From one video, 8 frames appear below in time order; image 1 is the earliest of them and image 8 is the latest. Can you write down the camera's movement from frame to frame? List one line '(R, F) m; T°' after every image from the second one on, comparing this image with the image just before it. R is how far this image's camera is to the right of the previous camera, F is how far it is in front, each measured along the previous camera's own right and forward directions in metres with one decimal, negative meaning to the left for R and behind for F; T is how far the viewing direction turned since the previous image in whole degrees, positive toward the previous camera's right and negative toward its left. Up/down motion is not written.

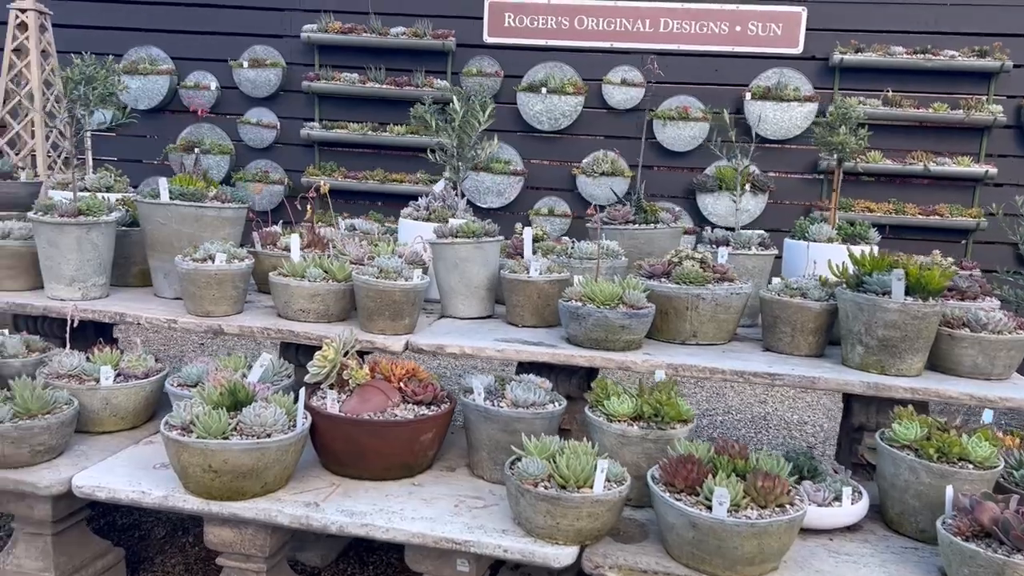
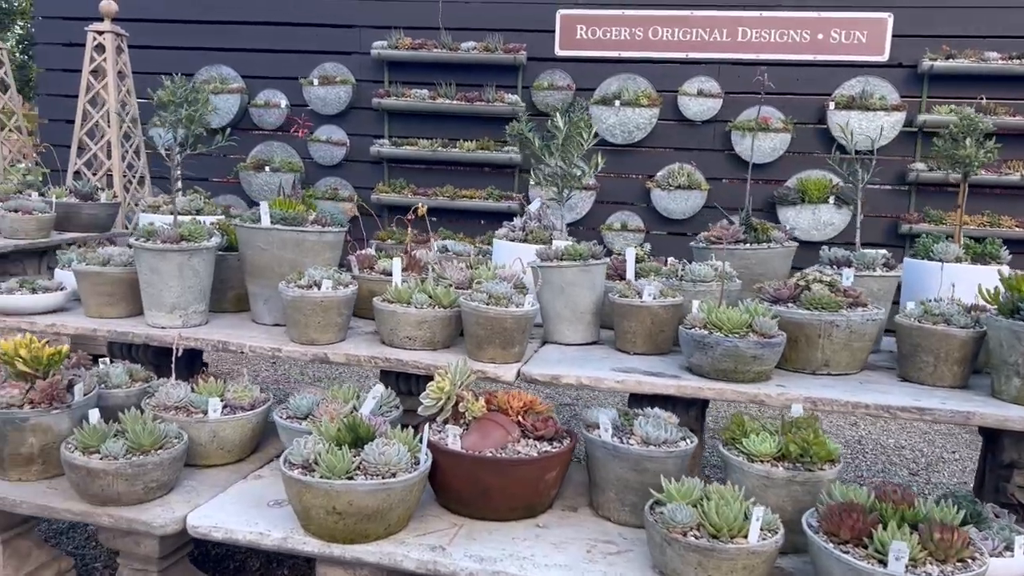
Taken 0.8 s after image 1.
(-0.2, +0.1) m; -3°
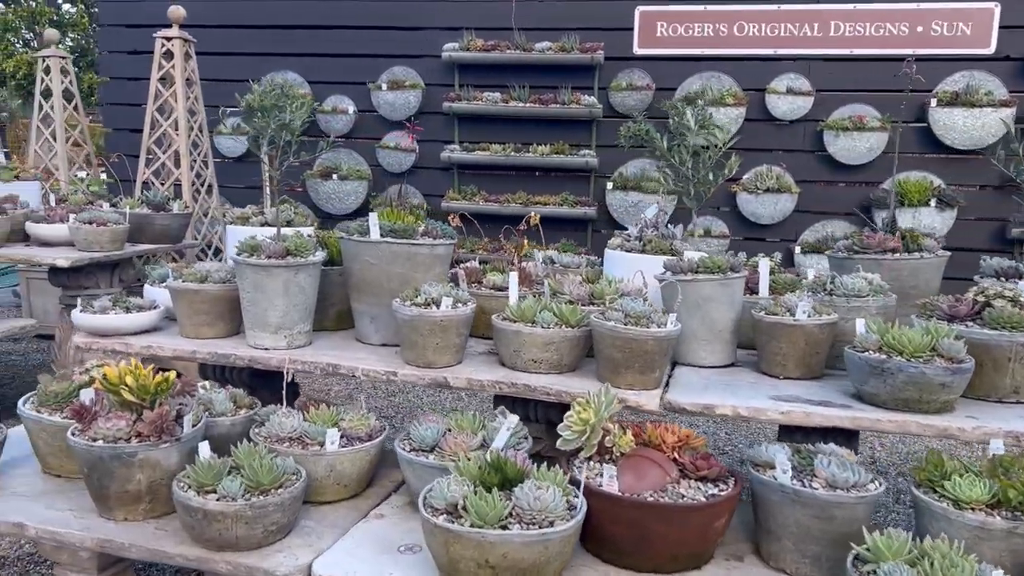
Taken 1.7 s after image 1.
(-0.2, +0.2) m; -3°
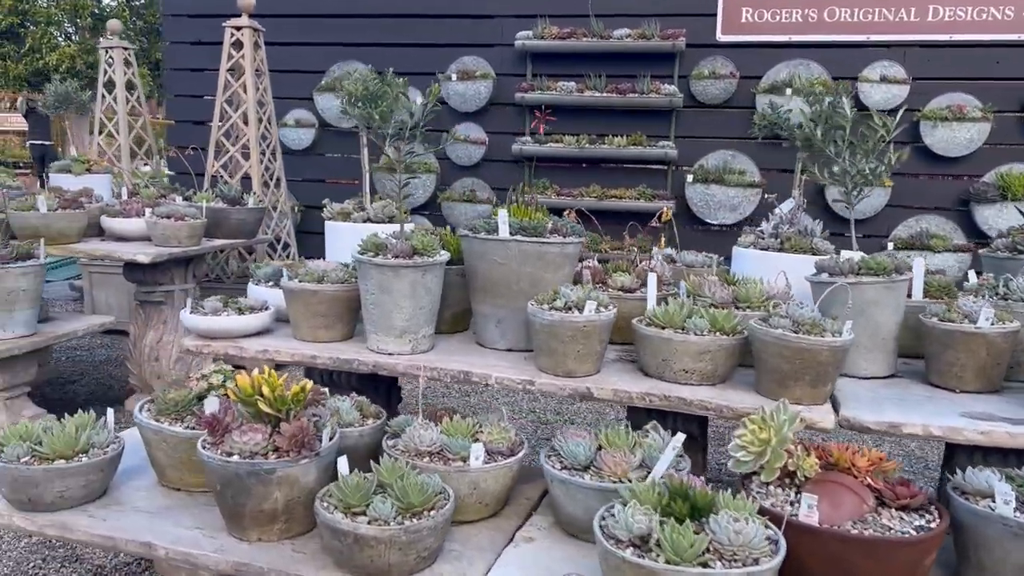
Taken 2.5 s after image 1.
(-0.3, +0.1) m; -2°
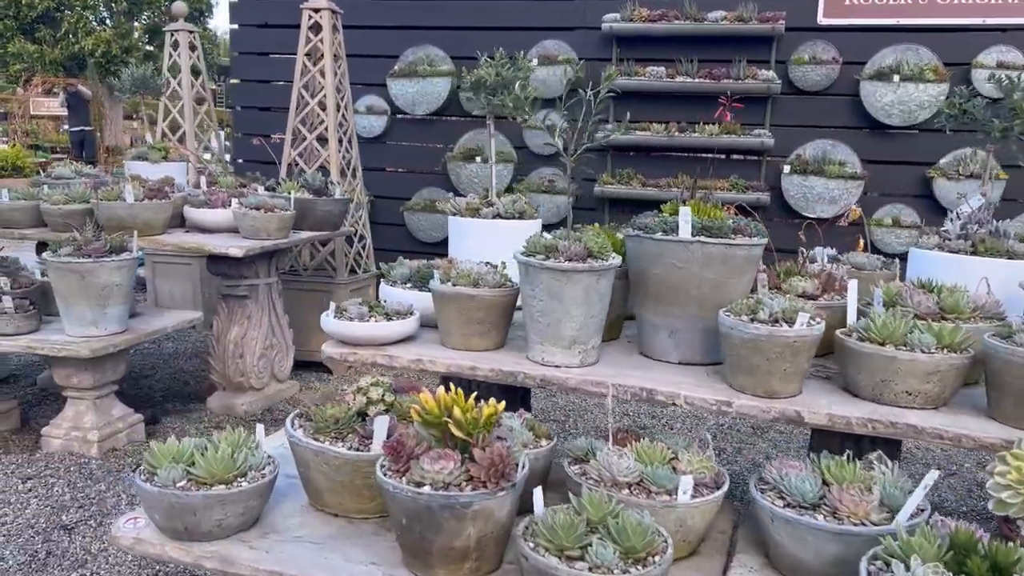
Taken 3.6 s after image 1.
(-0.3, +0.2) m; -1°
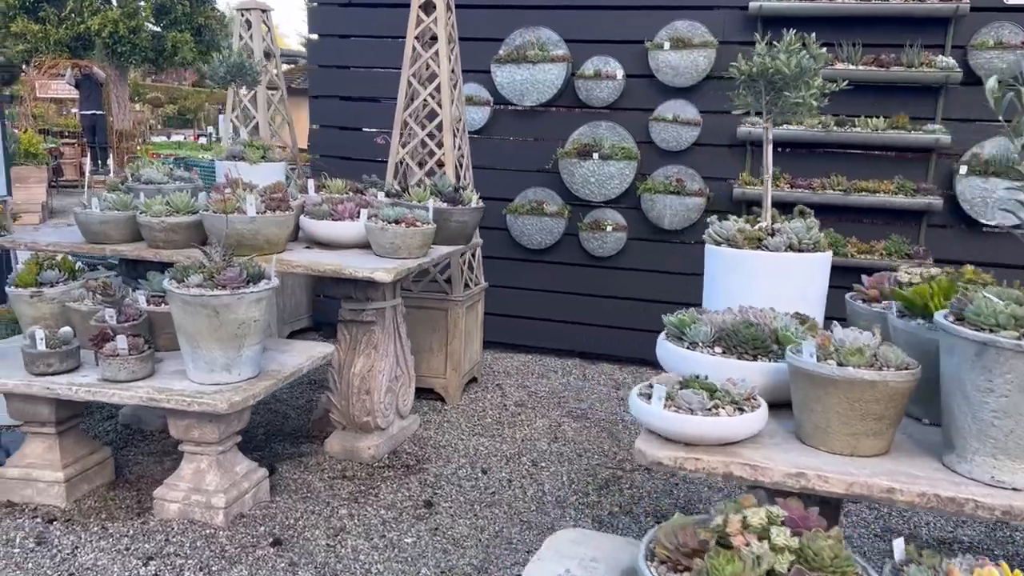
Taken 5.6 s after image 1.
(-0.7, +0.5) m; 0°
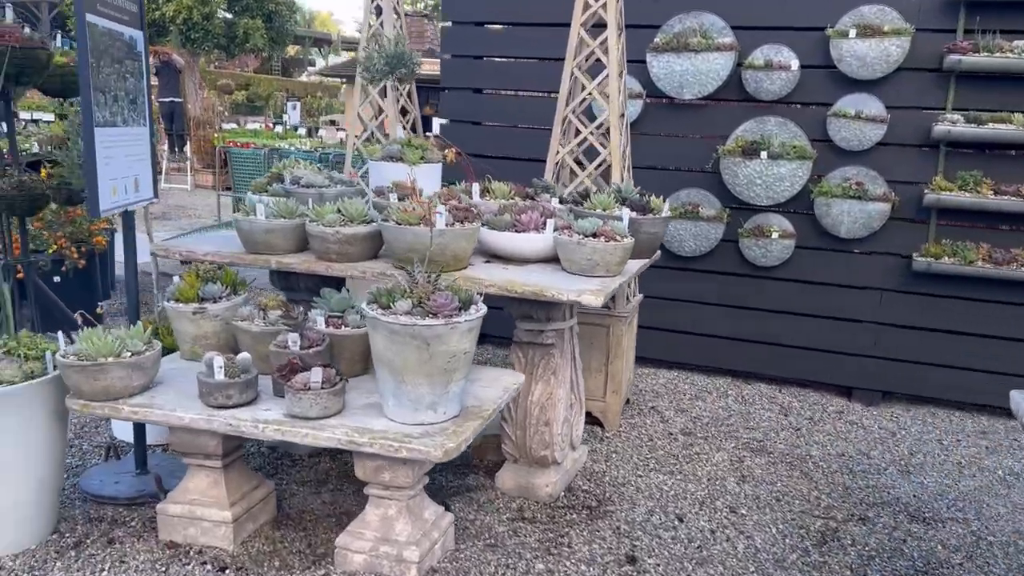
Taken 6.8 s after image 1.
(-0.5, +0.3) m; -3°
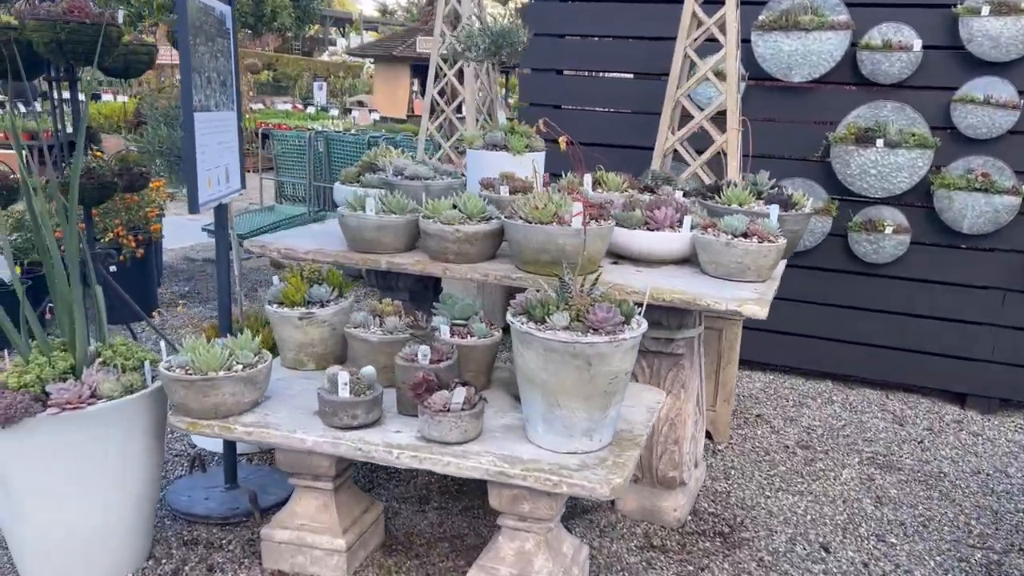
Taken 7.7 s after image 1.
(-0.3, +0.2) m; -1°
